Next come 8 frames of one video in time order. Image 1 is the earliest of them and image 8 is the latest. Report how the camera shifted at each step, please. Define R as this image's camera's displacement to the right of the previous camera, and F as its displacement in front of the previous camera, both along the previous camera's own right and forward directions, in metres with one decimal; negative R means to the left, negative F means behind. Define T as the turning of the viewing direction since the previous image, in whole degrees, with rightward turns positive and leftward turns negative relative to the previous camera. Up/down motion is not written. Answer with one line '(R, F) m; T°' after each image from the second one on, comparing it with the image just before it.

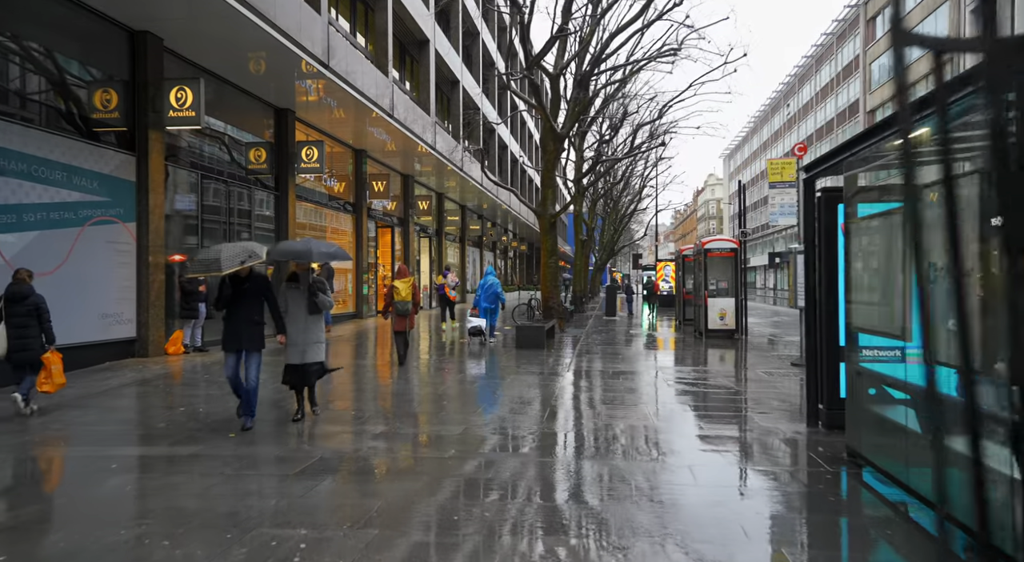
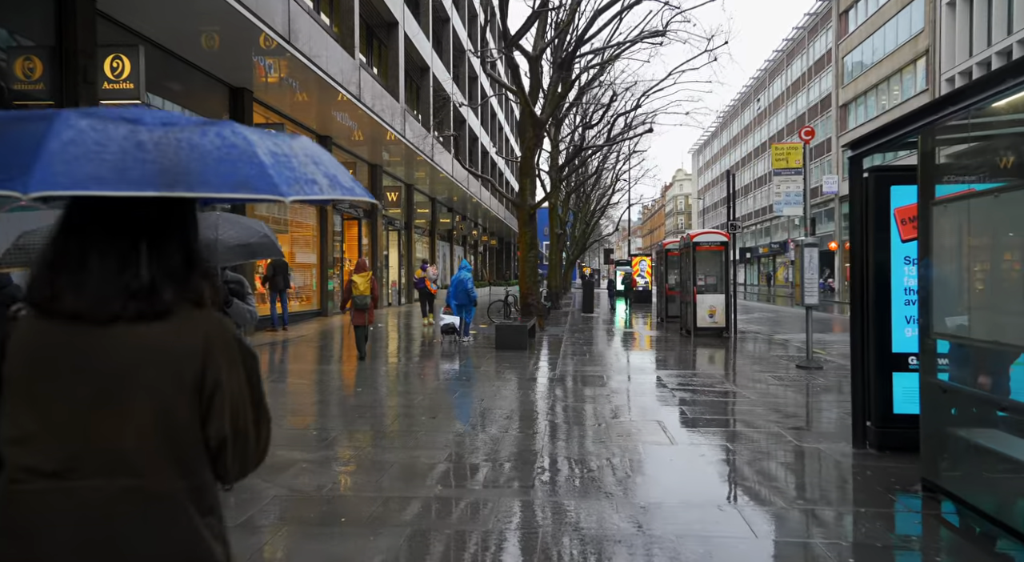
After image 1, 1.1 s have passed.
(-0.2, +1.1) m; +3°
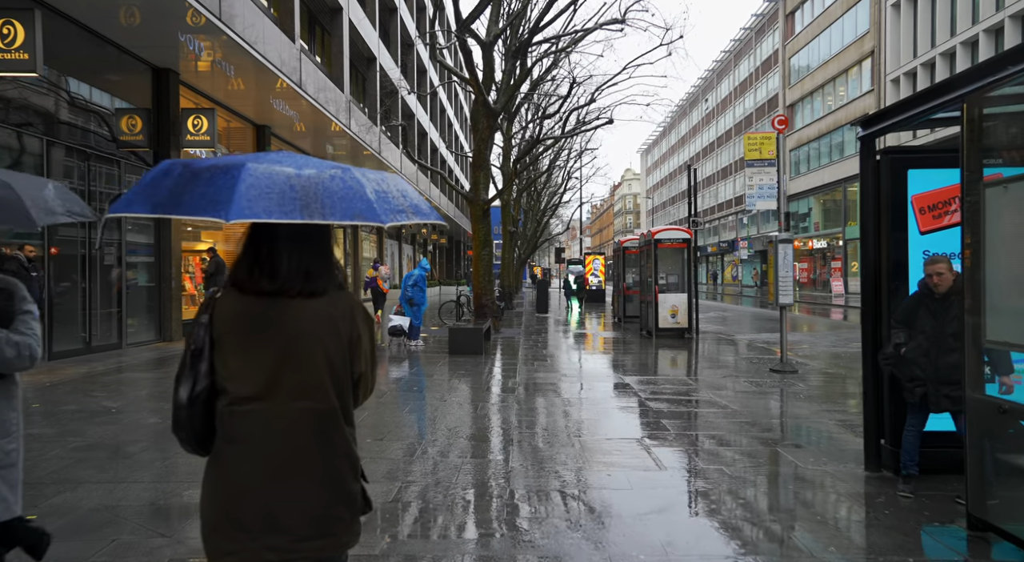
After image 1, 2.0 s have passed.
(-0.1, +0.9) m; +4°
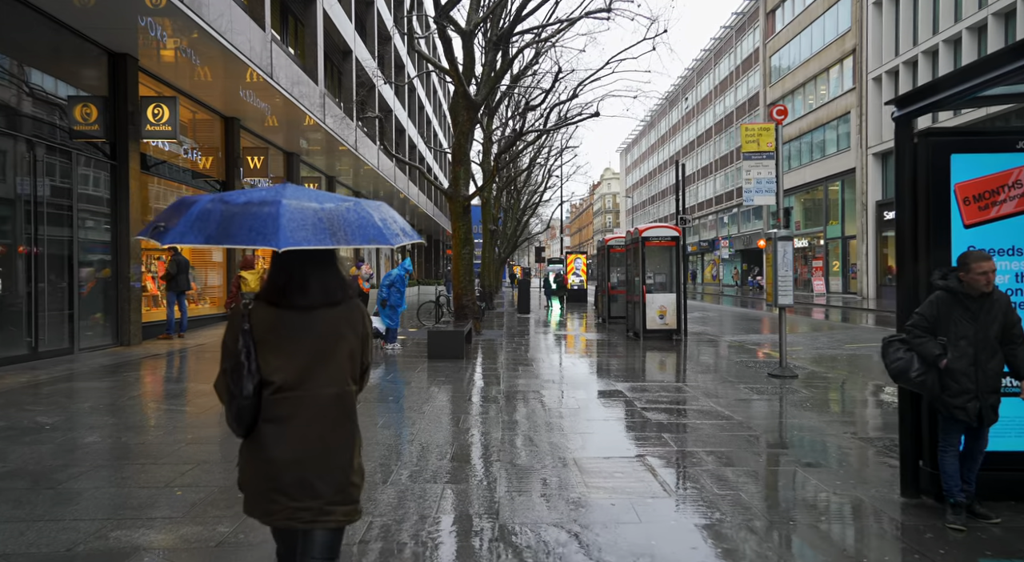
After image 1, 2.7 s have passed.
(-0.1, +0.7) m; +2°
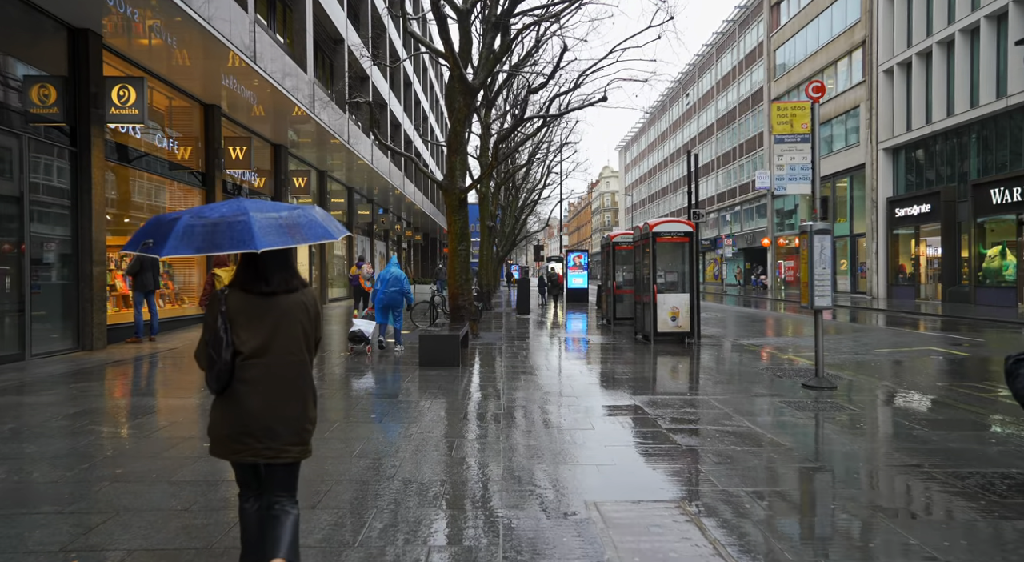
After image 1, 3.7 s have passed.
(0.0, +1.1) m; 0°
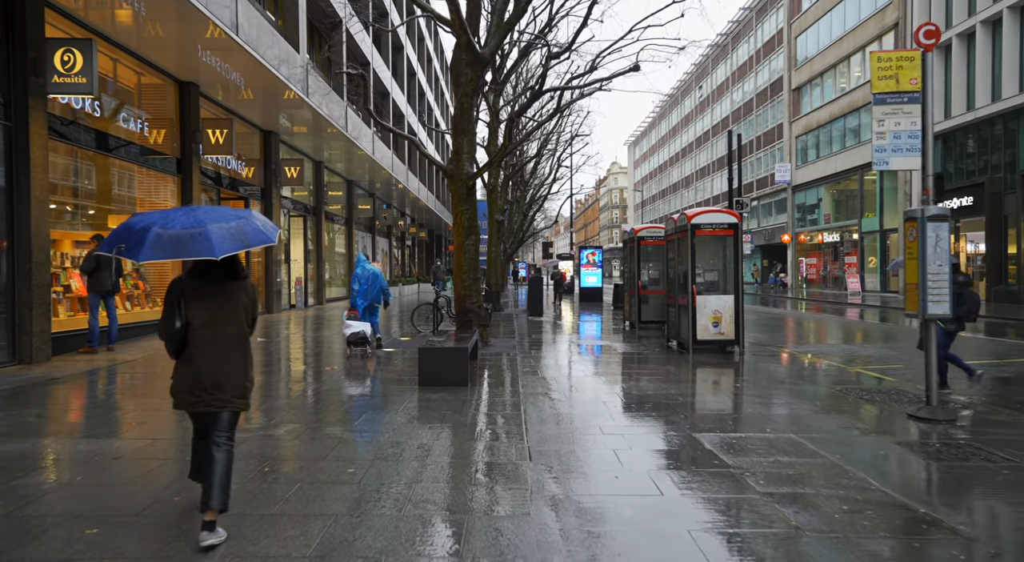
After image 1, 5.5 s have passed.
(-0.2, +1.8) m; 0°
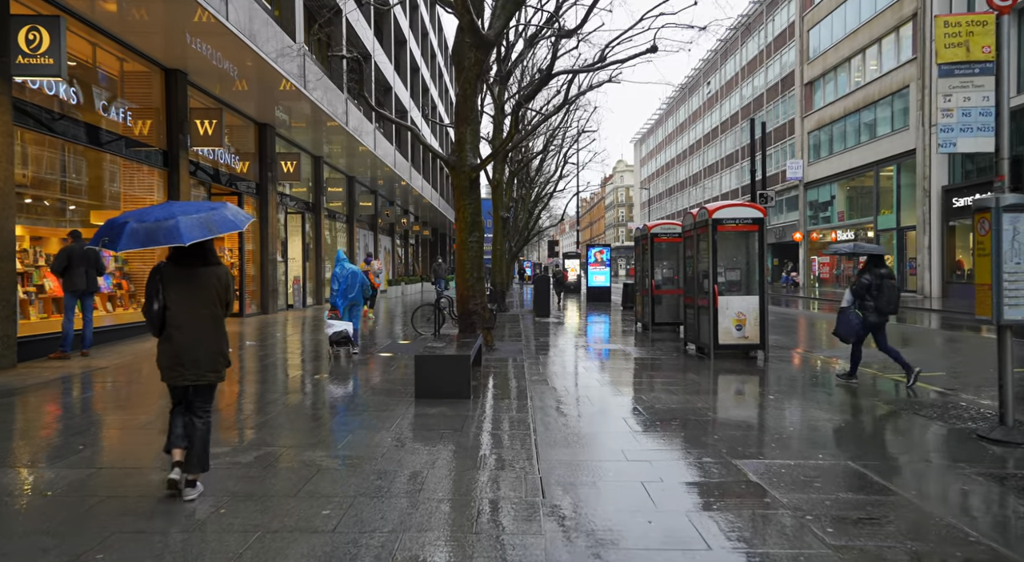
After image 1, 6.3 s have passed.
(0.0, +0.9) m; 0°
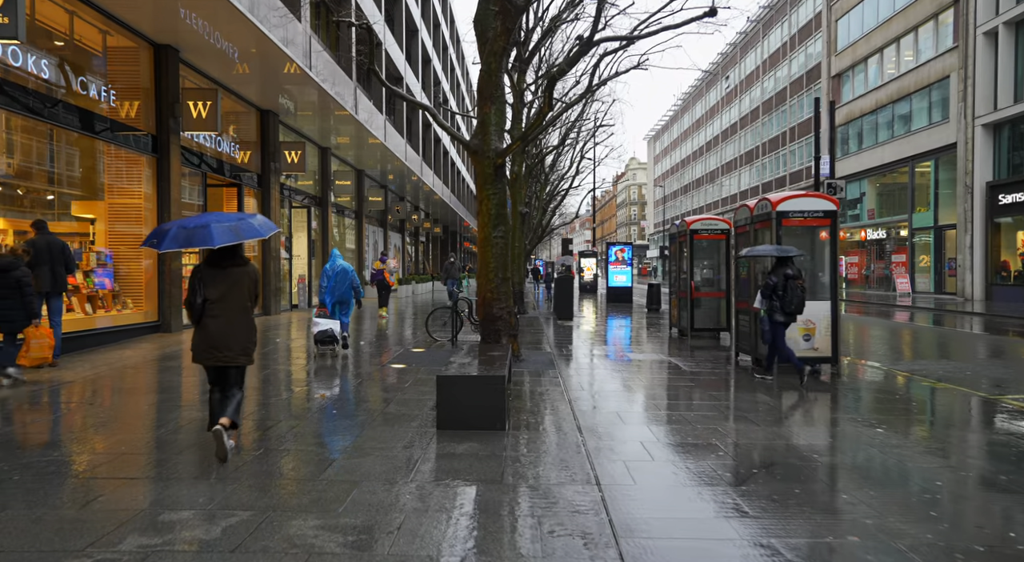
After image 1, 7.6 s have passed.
(-0.3, +1.4) m; -1°
